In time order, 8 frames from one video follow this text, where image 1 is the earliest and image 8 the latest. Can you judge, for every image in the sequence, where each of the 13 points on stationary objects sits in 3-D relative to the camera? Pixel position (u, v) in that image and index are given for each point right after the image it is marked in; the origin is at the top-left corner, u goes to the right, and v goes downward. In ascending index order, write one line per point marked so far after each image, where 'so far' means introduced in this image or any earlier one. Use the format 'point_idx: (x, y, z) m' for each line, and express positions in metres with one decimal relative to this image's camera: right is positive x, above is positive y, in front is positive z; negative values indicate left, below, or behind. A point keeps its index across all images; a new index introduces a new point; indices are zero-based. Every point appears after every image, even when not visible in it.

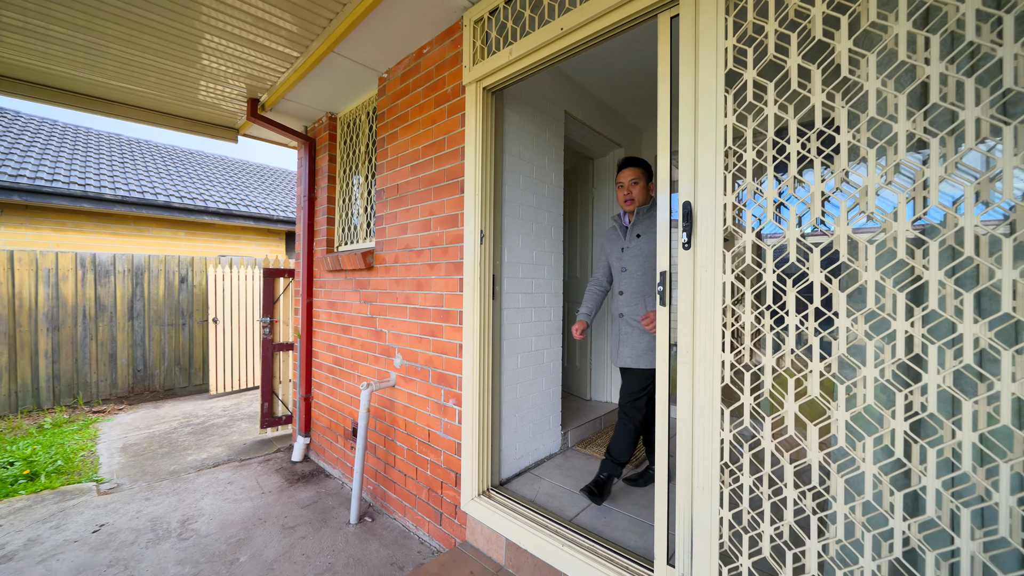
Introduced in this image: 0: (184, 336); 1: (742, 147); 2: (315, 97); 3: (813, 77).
0: (-4.3, -0.6, +5.1) m
1: (+0.6, +0.4, +1.1) m
2: (-1.5, +1.4, +2.9) m
3: (+0.8, +0.5, +1.0) m
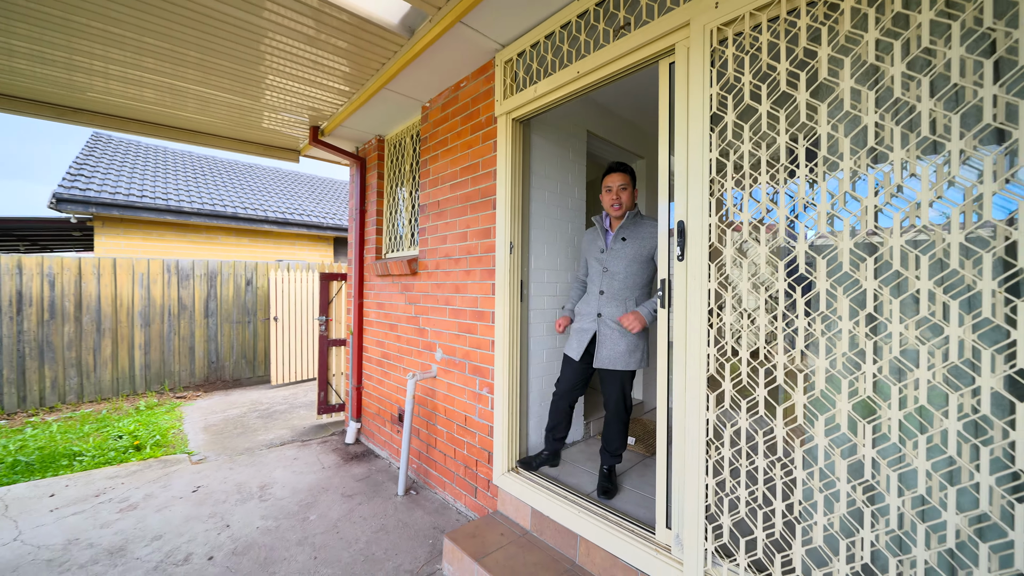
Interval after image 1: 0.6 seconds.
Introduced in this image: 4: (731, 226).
0: (-3.8, -0.6, +5.7) m
1: (+0.7, +0.4, +1.3) m
2: (-1.2, +1.4, +3.3) m
3: (+0.8, +0.5, +1.2) m
4: (+0.7, +0.2, +1.3) m
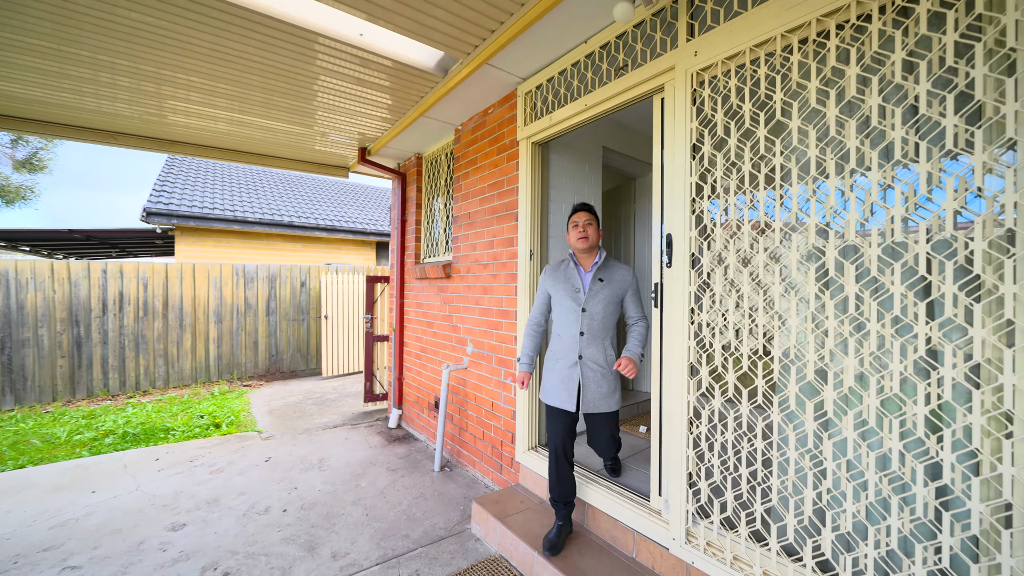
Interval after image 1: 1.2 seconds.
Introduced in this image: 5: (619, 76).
0: (-3.4, -0.7, +6.4) m
1: (+0.8, +0.4, +1.6) m
2: (-1.0, +1.4, +3.7) m
3: (+0.9, +0.5, +1.5) m
4: (+0.8, +0.2, +1.6) m
5: (+0.5, +1.0, +1.9) m
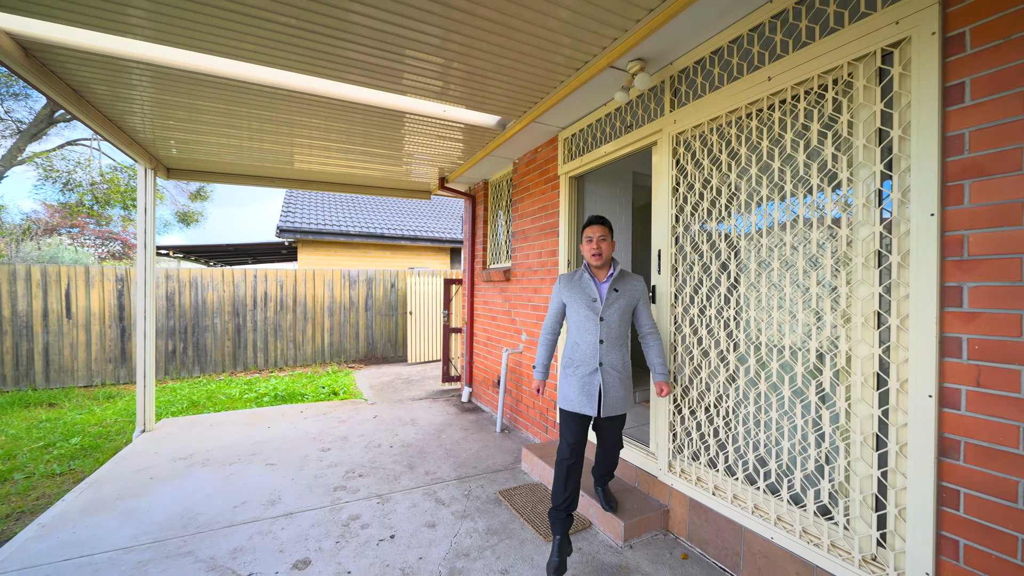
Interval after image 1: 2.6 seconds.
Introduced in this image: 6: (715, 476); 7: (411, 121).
0: (-2.3, -0.7, +7.6) m
1: (+1.0, +0.4, +2.2) m
2: (-0.4, +1.4, +4.6) m
3: (+1.0, +0.5, +2.1) m
4: (+1.0, +0.2, +2.2) m
5: (+0.8, +1.0, +2.6) m
6: (+1.0, -1.0, +2.0) m
7: (-0.9, +1.4, +3.3) m
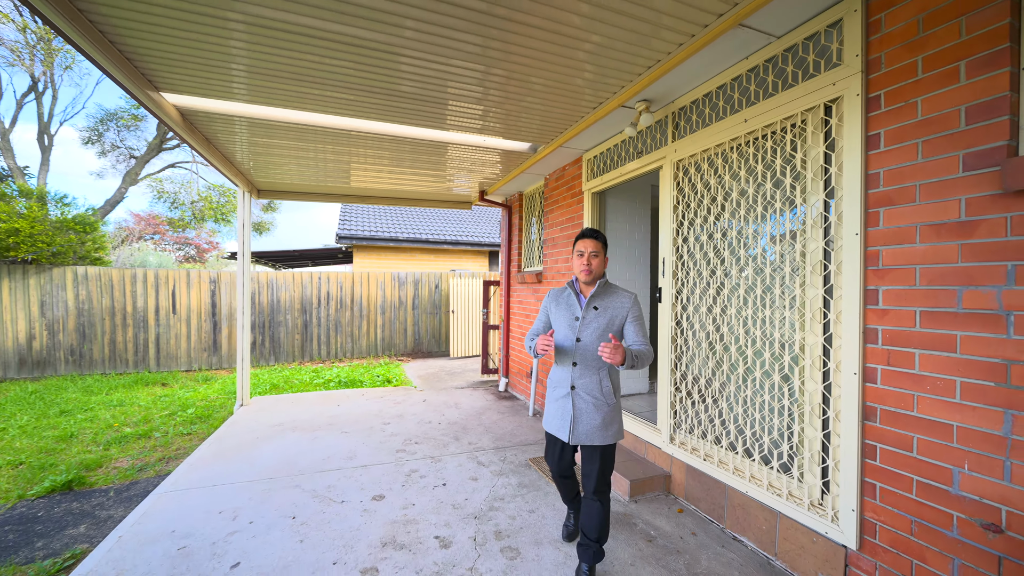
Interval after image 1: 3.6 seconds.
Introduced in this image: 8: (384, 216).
0: (-1.6, -0.7, +8.3) m
1: (+1.1, +0.4, +2.6) m
2: (0.0, +1.4, +5.2) m
3: (+1.2, +0.5, +2.5) m
4: (+1.1, +0.2, +2.6) m
5: (+1.0, +1.0, +3.0) m
6: (+1.2, -1.0, +2.4) m
7: (-0.6, +1.4, +3.9) m
8: (-3.2, +1.8, +9.9) m
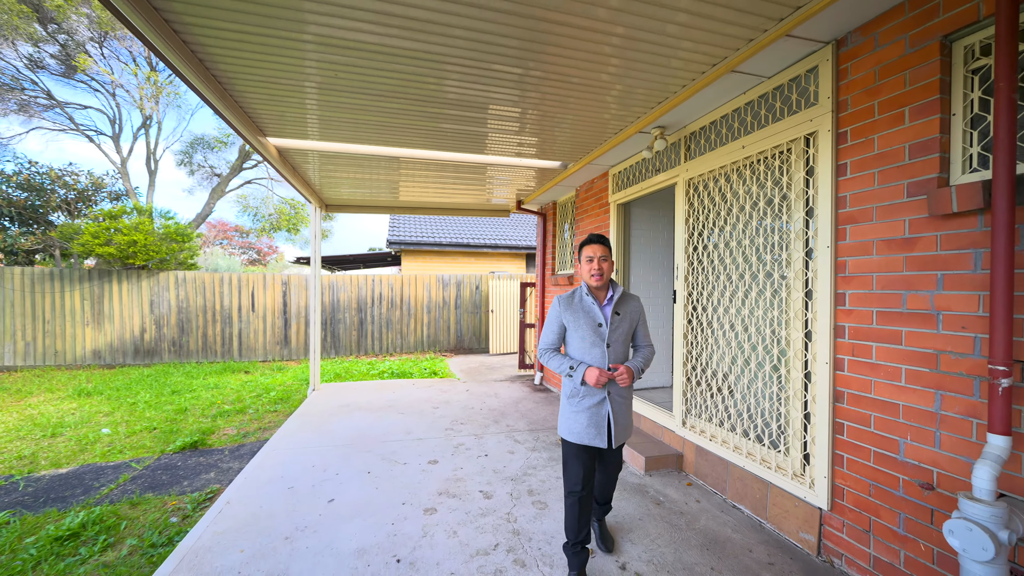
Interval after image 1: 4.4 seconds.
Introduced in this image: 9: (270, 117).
0: (-0.8, -0.7, +8.9) m
1: (+1.4, +0.3, +3.0) m
2: (+0.5, +1.3, +5.7) m
3: (+1.4, +0.5, +2.9) m
4: (+1.4, +0.2, +3.0) m
5: (+1.3, +1.0, +3.4) m
6: (+1.4, -1.0, +2.8) m
7: (-0.2, +1.4, +4.5) m
8: (-2.3, +1.8, +10.7) m
9: (-2.0, +1.4, +3.2) m
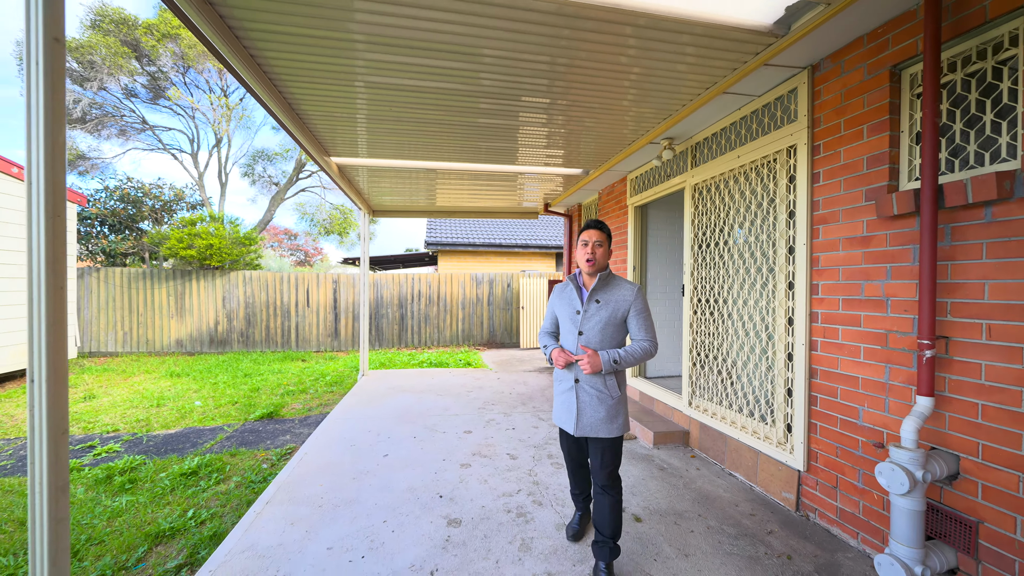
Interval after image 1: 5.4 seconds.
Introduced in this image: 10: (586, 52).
0: (-0.1, -0.7, +9.4) m
1: (+1.6, +0.4, +3.4) m
2: (+0.9, +1.4, +6.1) m
3: (+1.6, +0.5, +3.2) m
4: (+1.6, +0.2, +3.3) m
5: (+1.5, +1.0, +3.8) m
6: (+1.6, -0.9, +3.1) m
7: (+0.2, +1.4, +4.9) m
8: (-1.4, +1.8, +11.3) m
9: (-1.7, +1.4, +3.8) m
10: (+0.5, +1.4, +2.4) m
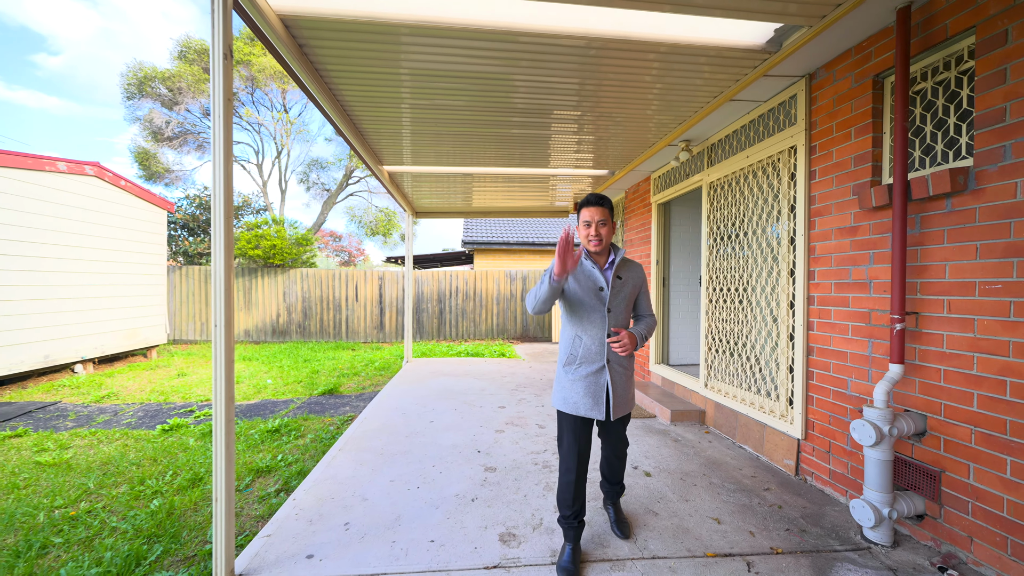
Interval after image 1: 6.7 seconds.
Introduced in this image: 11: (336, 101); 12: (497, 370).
0: (+0.7, -0.6, +9.8) m
1: (+1.9, +0.5, +3.6) m
2: (+1.5, +1.5, +6.4) m
3: (+1.9, +0.6, +3.5) m
4: (+1.9, +0.3, +3.6) m
5: (+1.8, +1.1, +4.0) m
6: (+1.9, -0.9, +3.4) m
7: (+0.6, +1.5, +5.3) m
8: (-0.4, +1.9, +11.8) m
9: (-1.4, +1.5, +4.4) m
10: (+0.7, +1.5, +2.7) m
11: (-1.5, +1.5, +3.2) m
12: (-0.2, -1.3, +6.0) m
